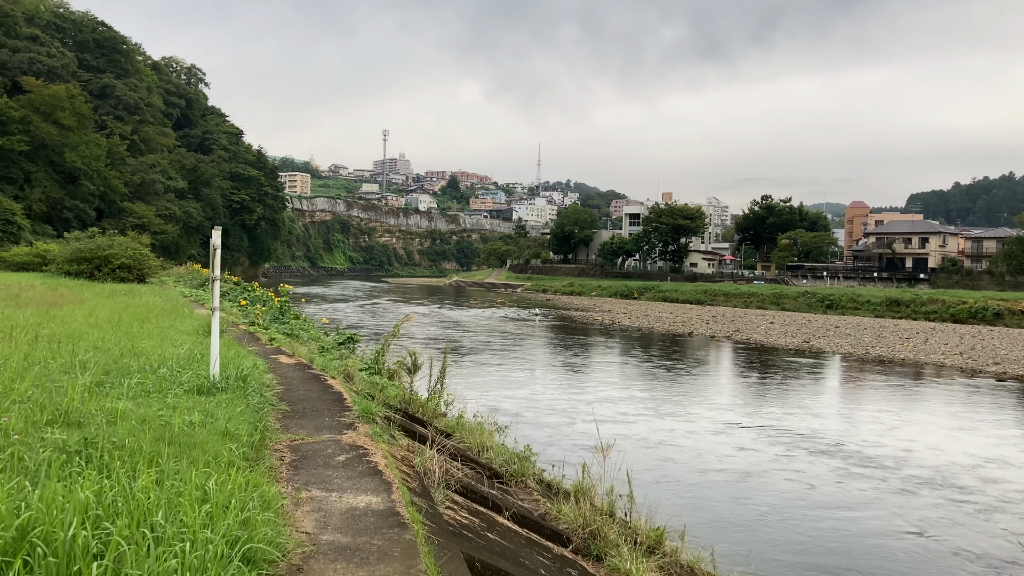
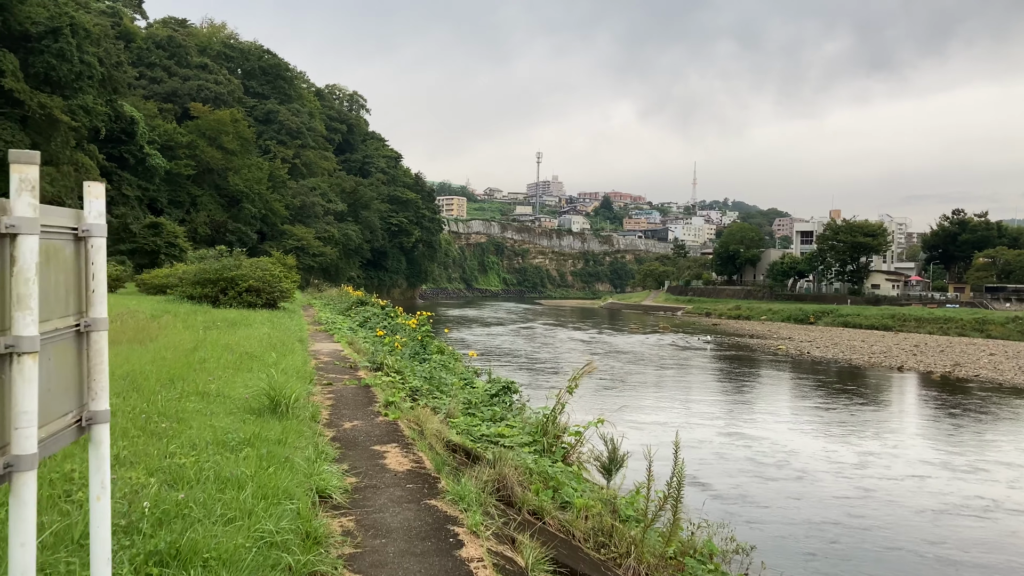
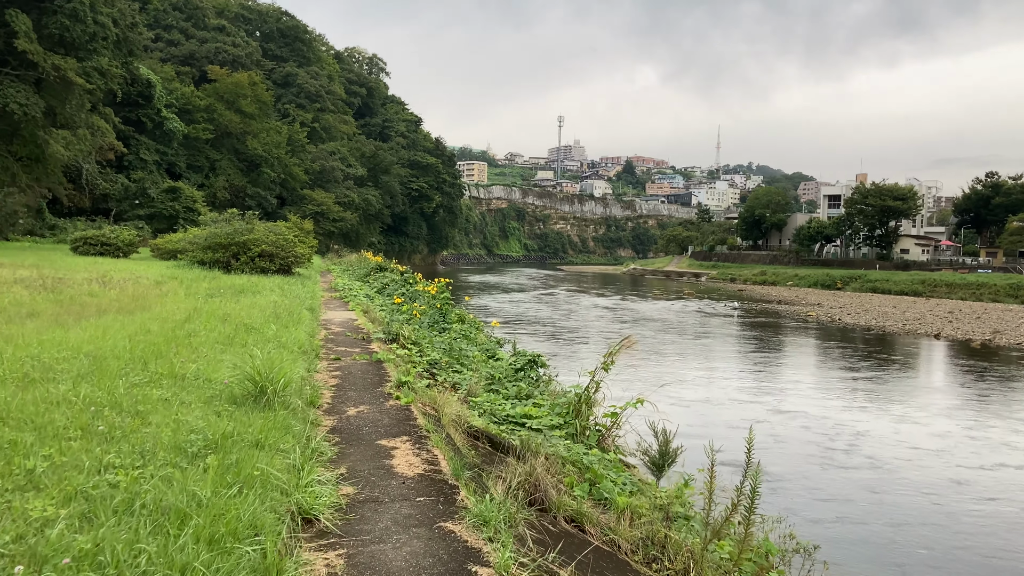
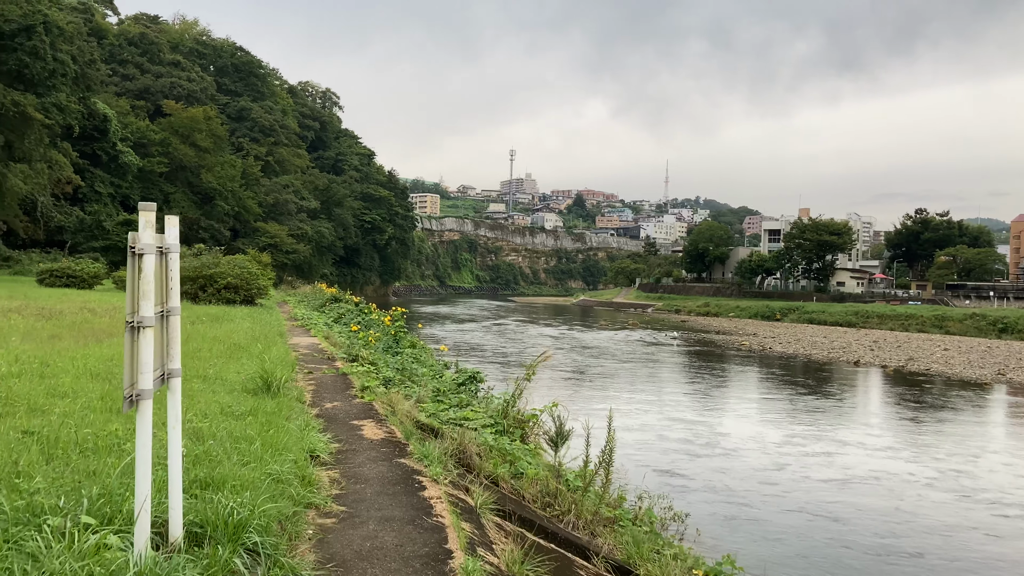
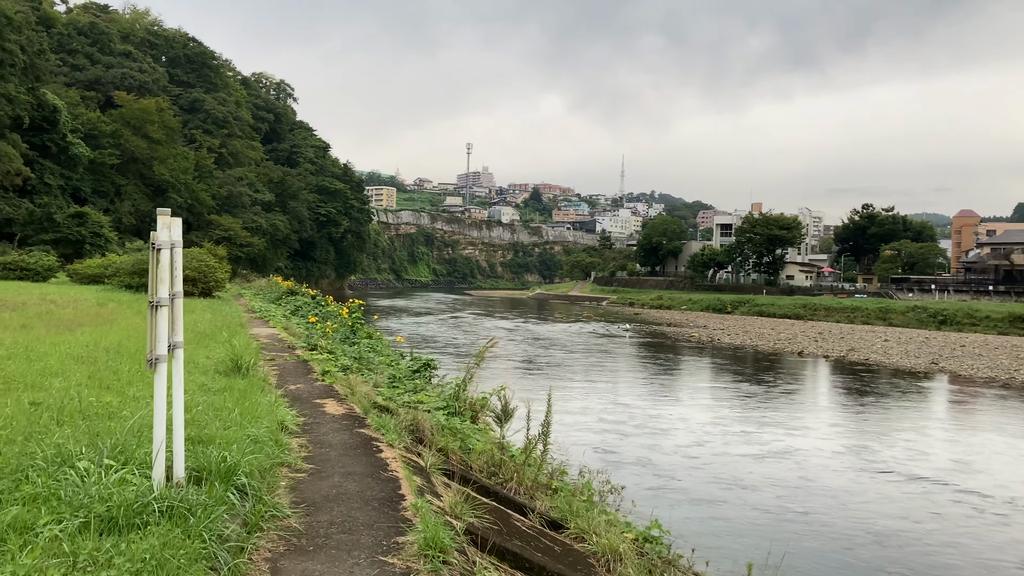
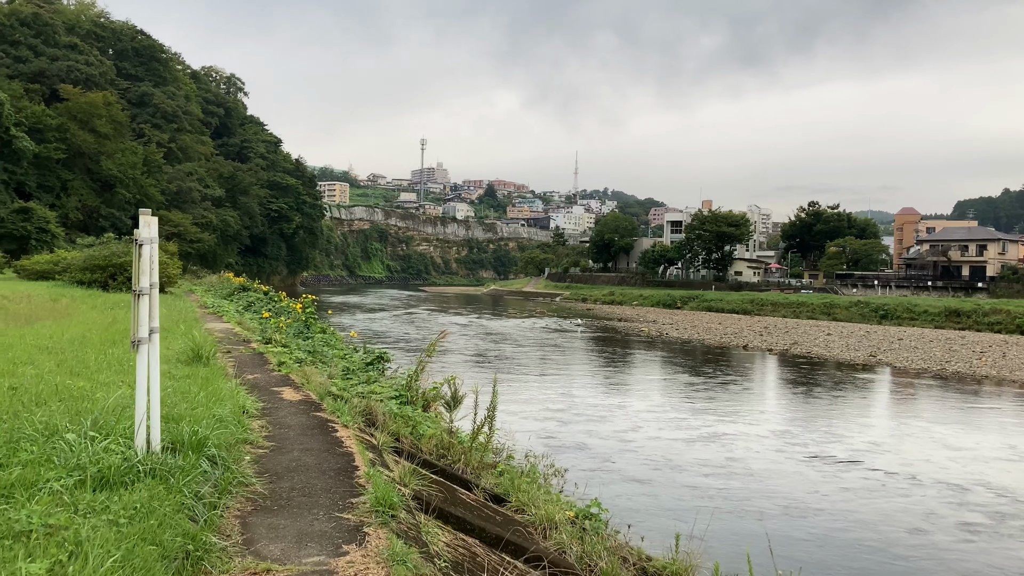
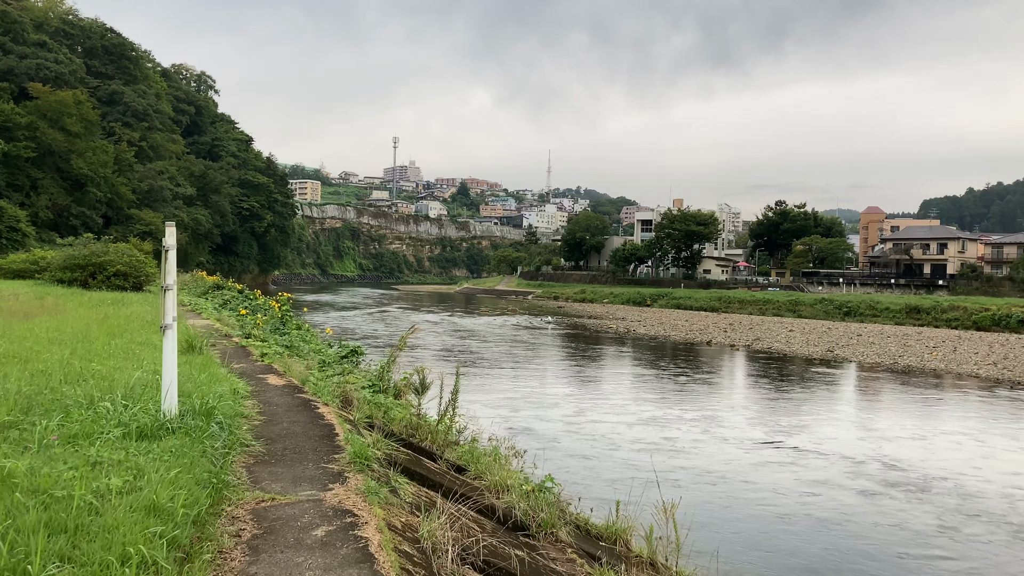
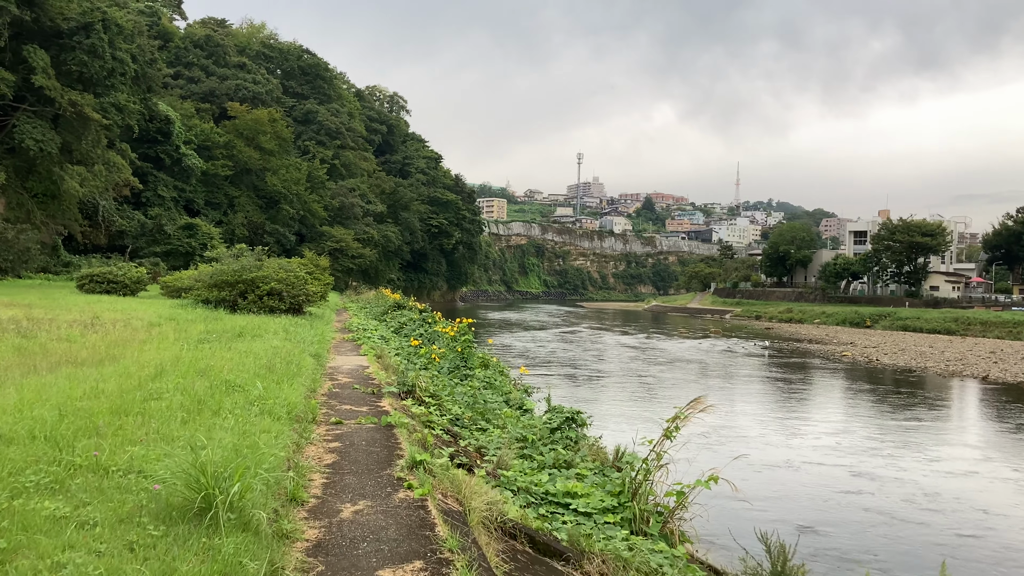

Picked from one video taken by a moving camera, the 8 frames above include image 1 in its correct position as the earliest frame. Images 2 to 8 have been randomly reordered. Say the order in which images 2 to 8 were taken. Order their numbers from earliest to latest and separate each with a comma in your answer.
7, 6, 5, 4, 2, 3, 8
